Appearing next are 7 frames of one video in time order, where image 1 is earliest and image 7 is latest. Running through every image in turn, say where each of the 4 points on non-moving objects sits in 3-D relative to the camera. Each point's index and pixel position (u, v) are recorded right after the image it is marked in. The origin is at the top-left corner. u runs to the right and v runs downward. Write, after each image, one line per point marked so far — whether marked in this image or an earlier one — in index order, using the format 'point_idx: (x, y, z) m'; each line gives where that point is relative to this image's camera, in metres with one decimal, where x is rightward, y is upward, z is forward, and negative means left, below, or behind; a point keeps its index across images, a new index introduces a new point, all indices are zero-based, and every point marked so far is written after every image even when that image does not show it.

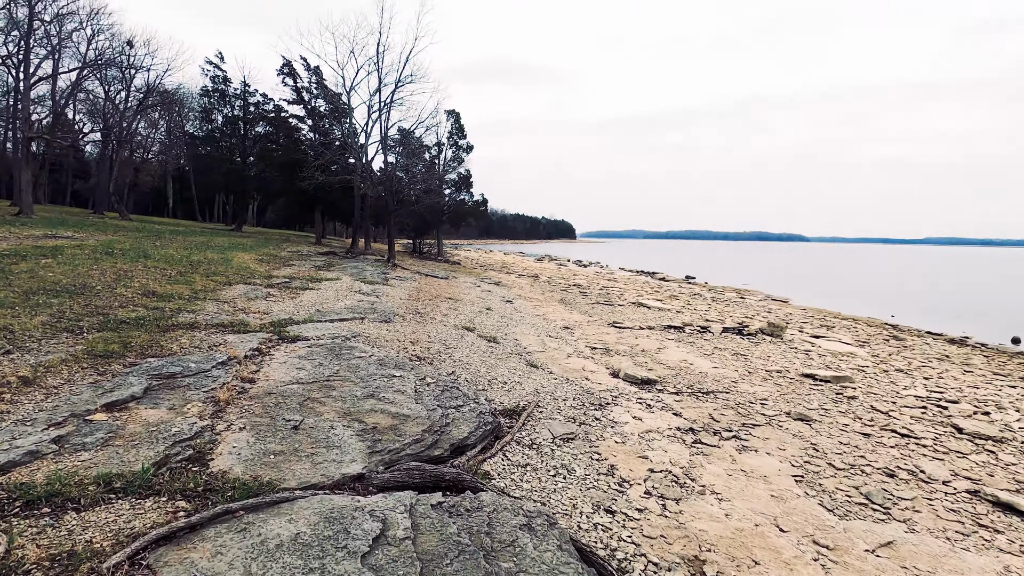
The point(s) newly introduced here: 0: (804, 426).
0: (+4.9, -2.3, +9.0) m
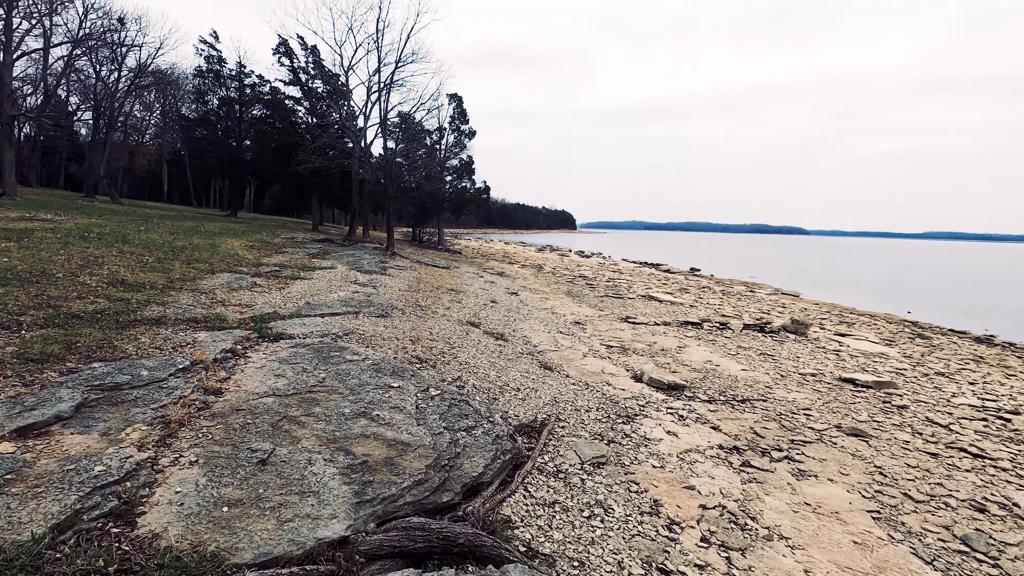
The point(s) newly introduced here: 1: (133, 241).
0: (+5.2, -2.3, +7.9) m
1: (-10.9, +1.3, +15.3) m
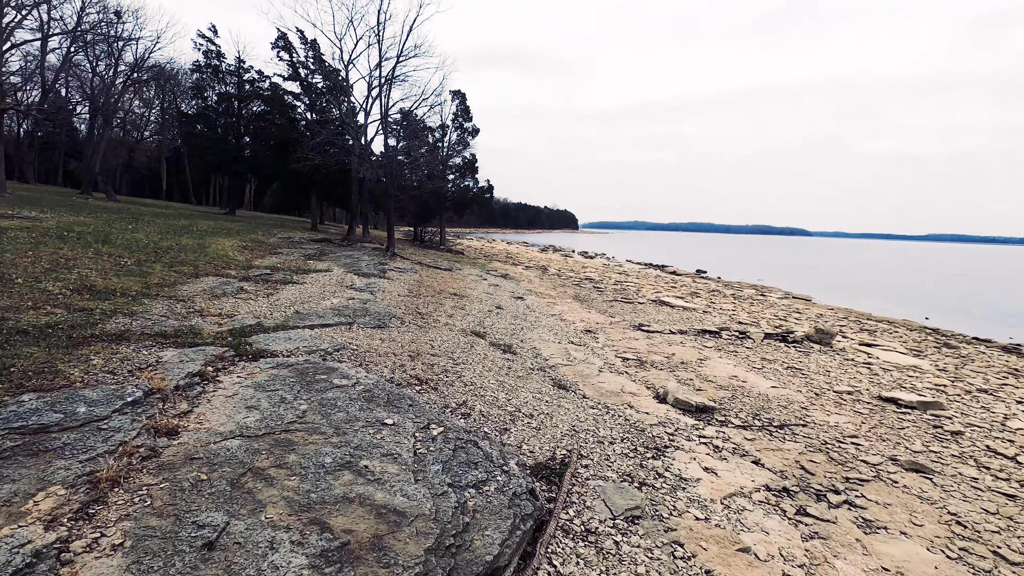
0: (+5.3, -2.5, +6.9) m
1: (-10.7, +1.3, +14.3) m
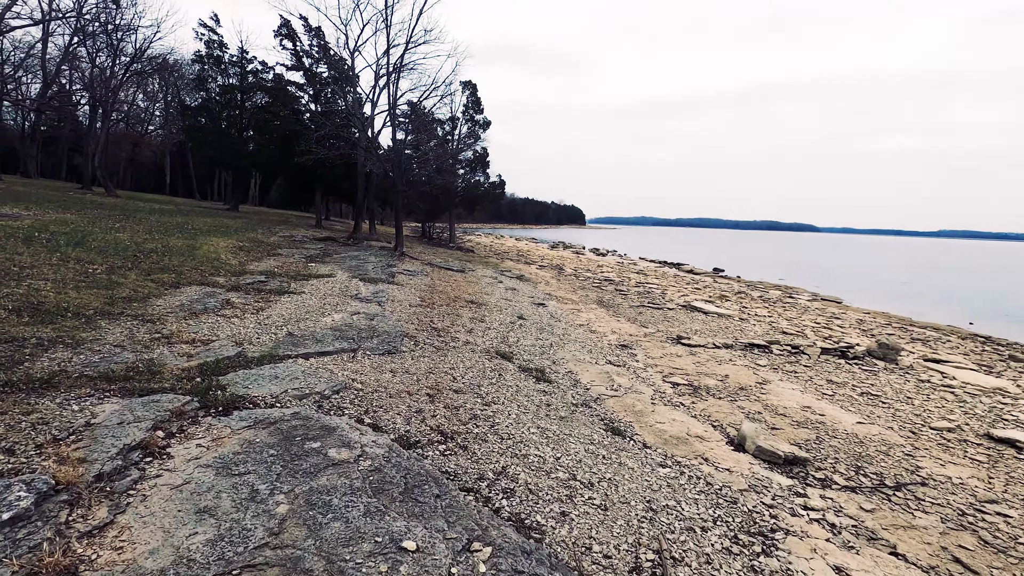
0: (+5.9, -2.8, +5.1) m
1: (-10.0, +1.1, +12.7) m
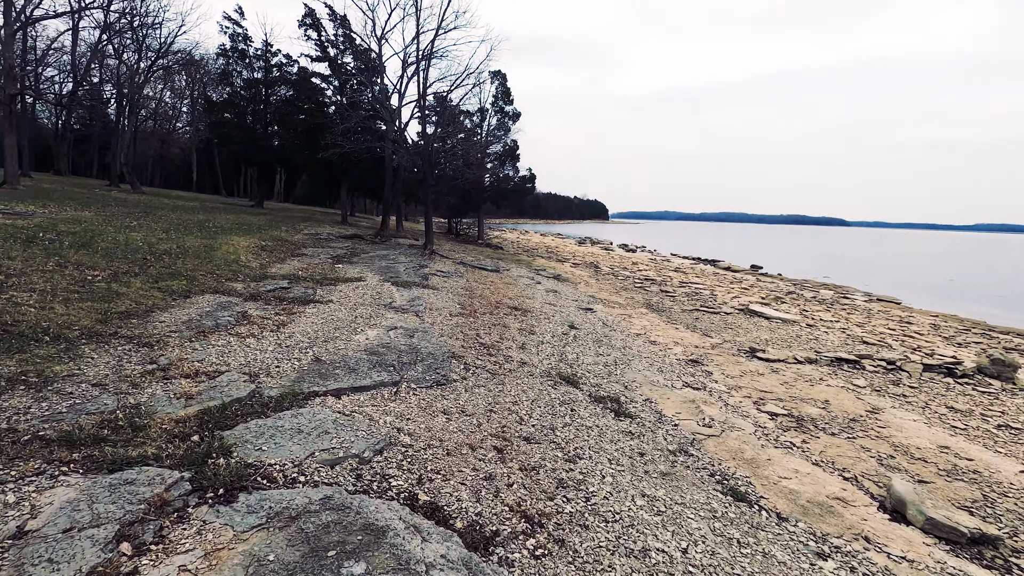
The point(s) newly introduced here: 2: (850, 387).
0: (+6.7, -3.0, +3.3) m
1: (-8.9, +0.9, +11.4) m
2: (+6.8, -2.0, +10.7) m
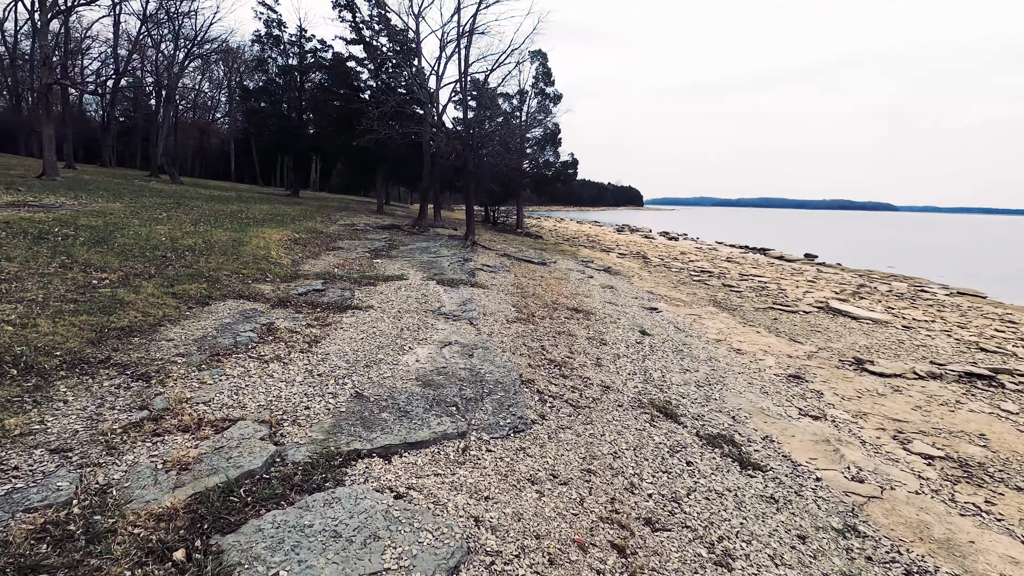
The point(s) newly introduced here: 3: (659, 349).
0: (+7.4, -3.3, +1.3) m
1: (-7.6, +0.9, +10.3) m
2: (+7.9, -2.0, +8.6) m
3: (+2.8, -1.1, +9.9) m
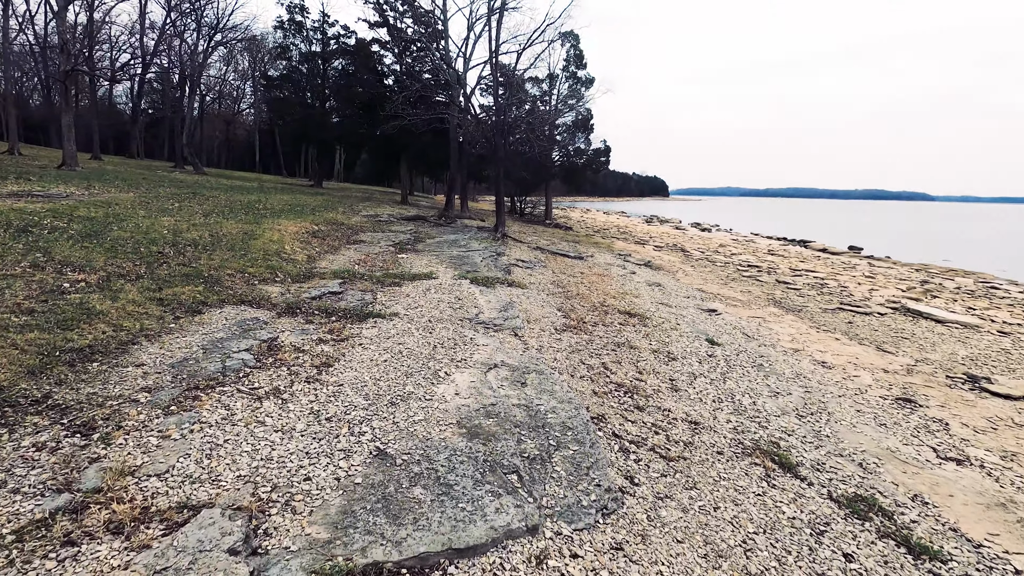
0: (+7.8, -3.5, -0.5) m
1: (-6.8, +0.9, +9.1) m
2: (+8.6, -2.1, +6.8) m
3: (+3.5, -1.2, +8.3) m
